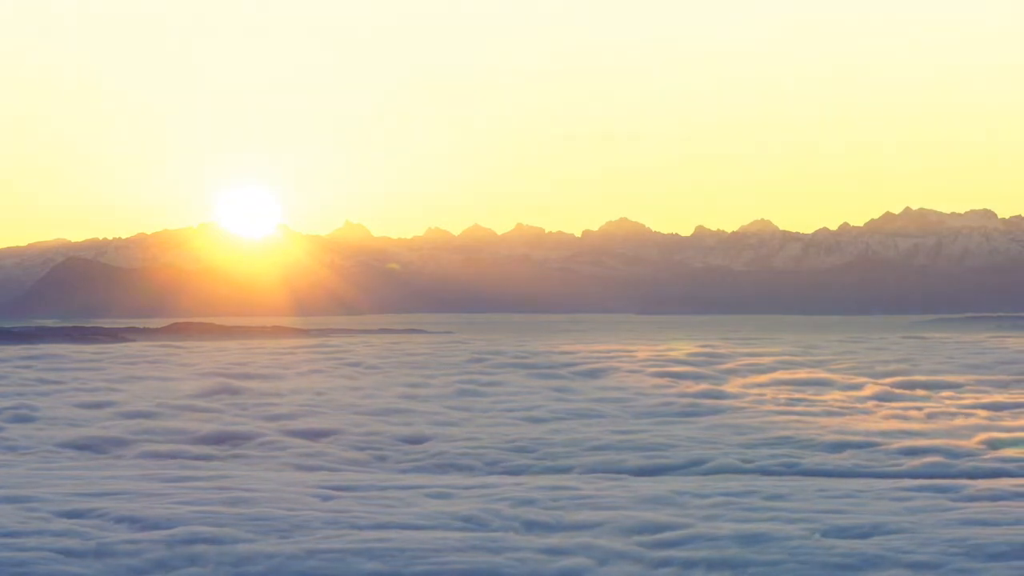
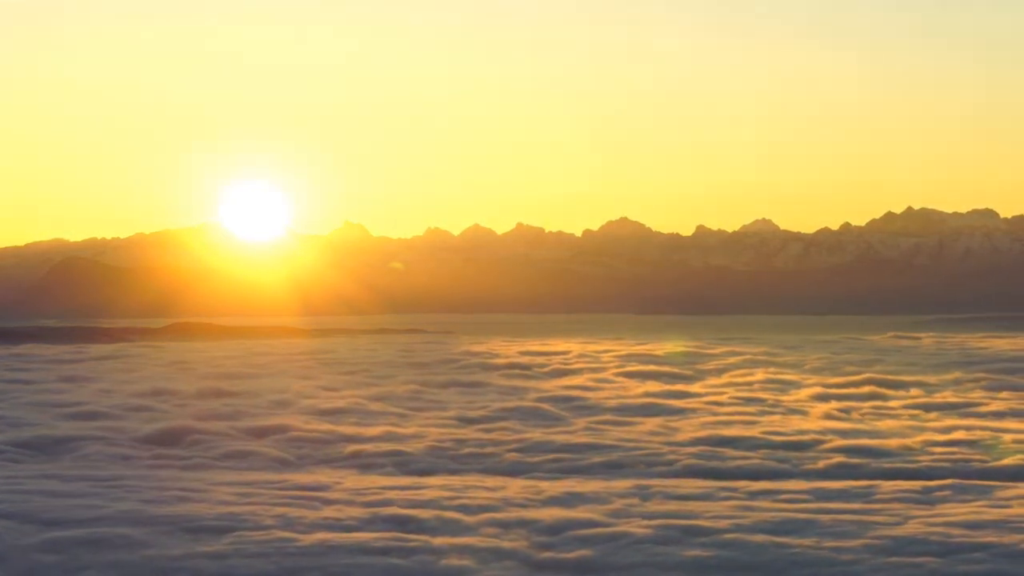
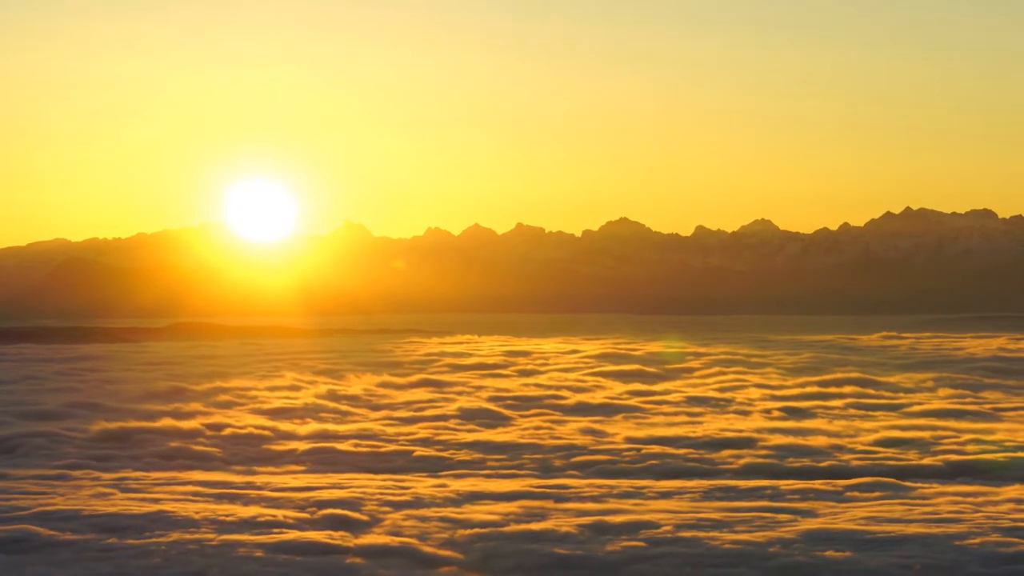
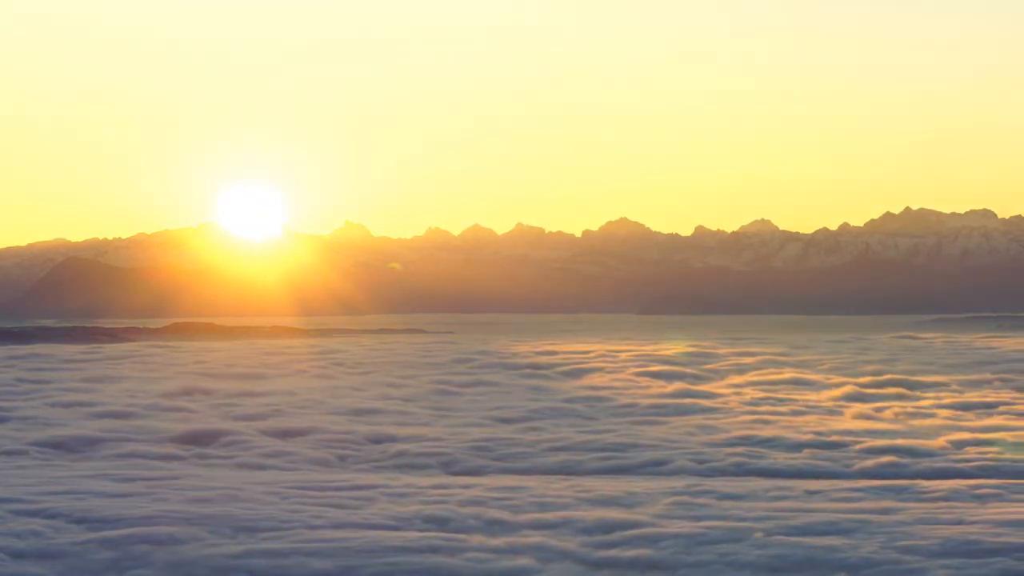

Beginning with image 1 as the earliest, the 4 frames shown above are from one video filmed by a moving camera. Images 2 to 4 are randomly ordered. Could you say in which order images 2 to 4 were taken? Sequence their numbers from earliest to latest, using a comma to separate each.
4, 2, 3
